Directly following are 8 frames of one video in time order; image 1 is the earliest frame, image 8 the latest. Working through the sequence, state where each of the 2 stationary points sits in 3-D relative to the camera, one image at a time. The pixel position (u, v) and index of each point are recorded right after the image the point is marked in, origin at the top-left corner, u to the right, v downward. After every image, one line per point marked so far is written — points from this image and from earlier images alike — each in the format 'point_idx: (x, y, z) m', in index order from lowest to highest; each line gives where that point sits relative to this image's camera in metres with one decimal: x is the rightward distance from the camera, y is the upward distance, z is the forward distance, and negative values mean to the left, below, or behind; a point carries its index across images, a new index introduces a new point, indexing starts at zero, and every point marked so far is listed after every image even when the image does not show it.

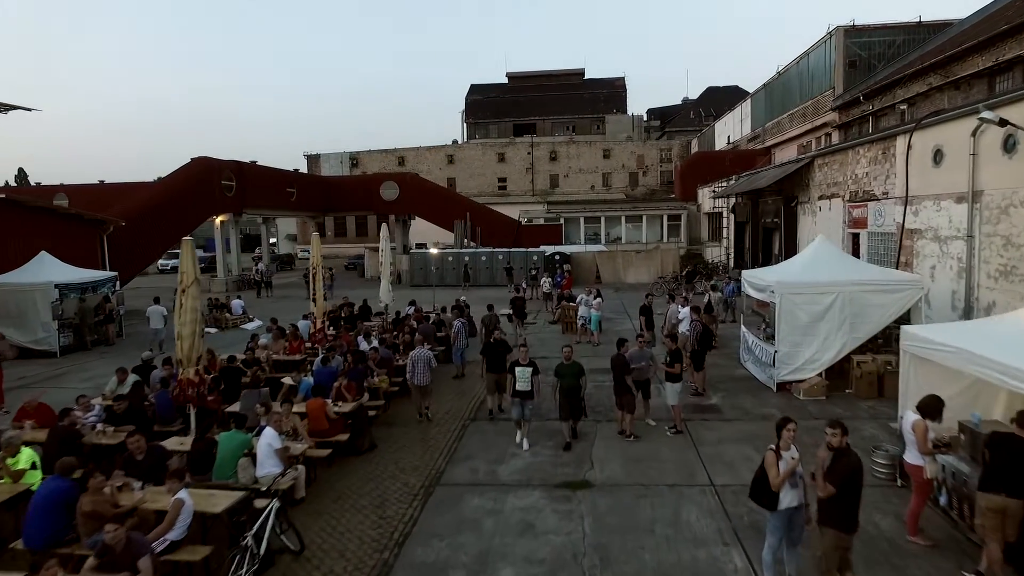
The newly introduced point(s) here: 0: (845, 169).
0: (+10.8, +3.9, +19.3) m
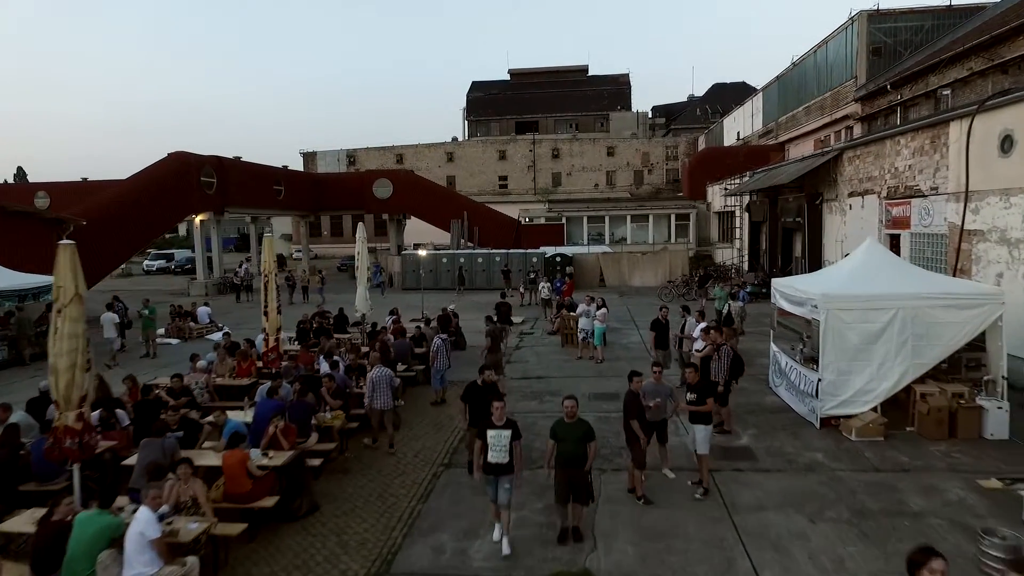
0: (+10.6, +3.6, +17.1) m
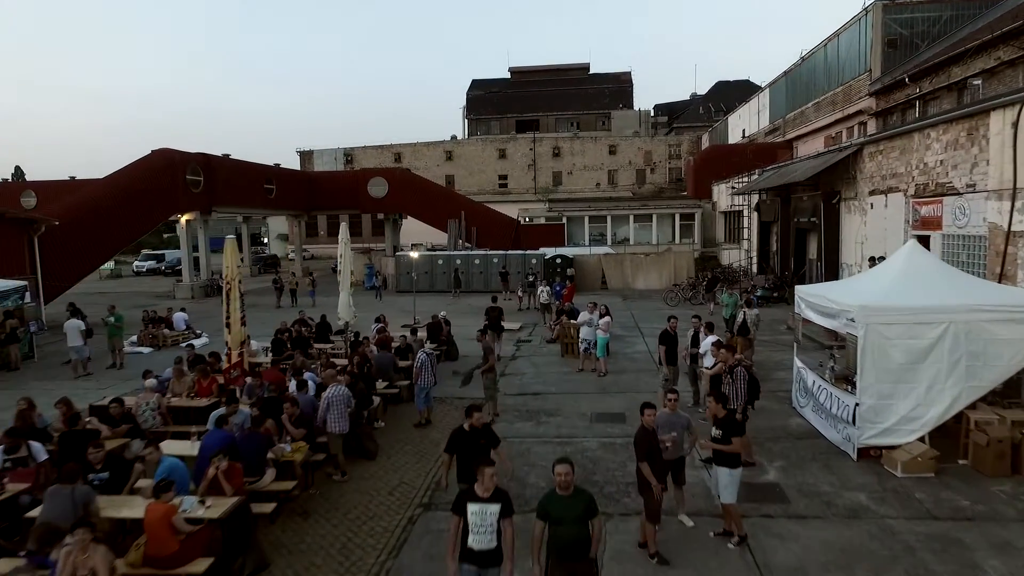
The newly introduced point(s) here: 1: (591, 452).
0: (+10.5, +3.5, +15.8) m
1: (+1.2, -2.6, +9.5) m
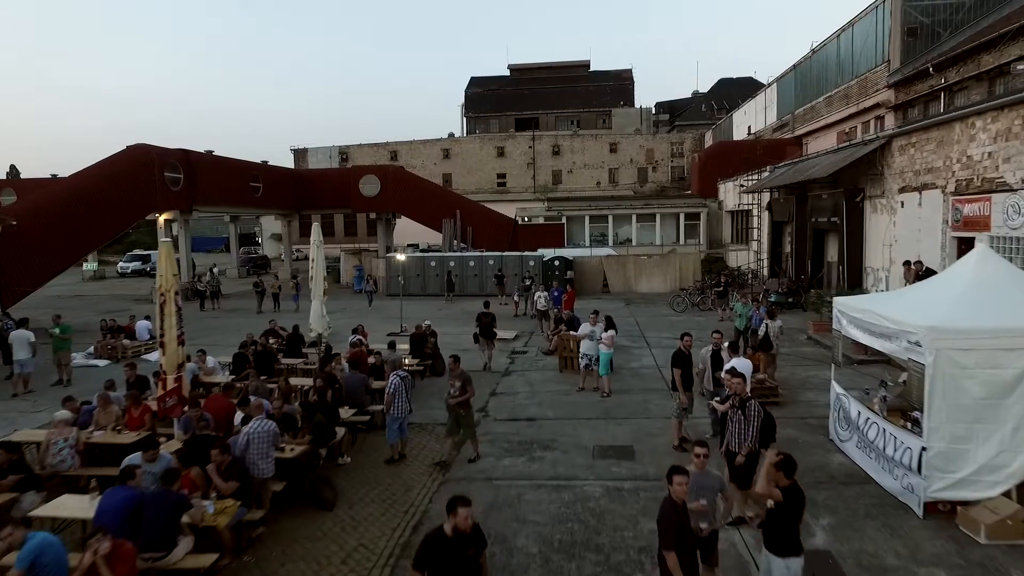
0: (+10.3, +3.3, +14.1) m
1: (+1.1, -2.8, +7.8) m
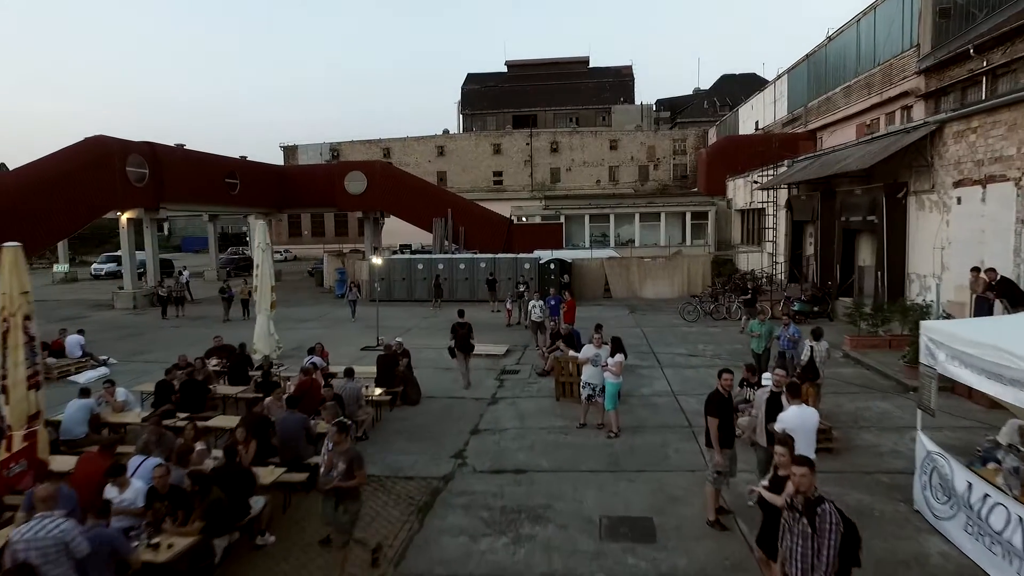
0: (+10.0, +3.0, +11.8) m
1: (+0.8, -3.0, +5.4) m
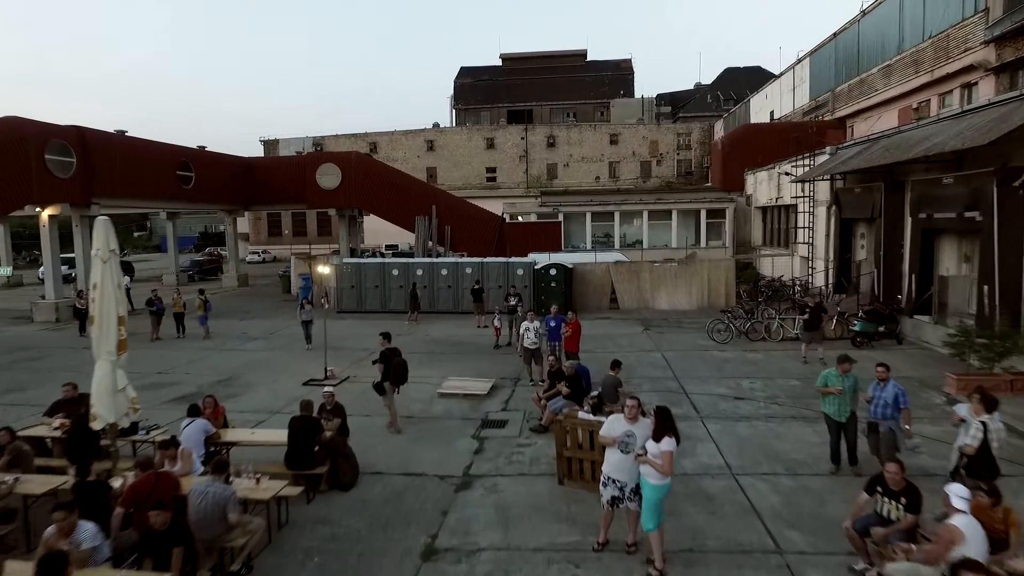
0: (+9.8, +2.6, +7.8) m
1: (+0.6, -3.4, +1.4) m
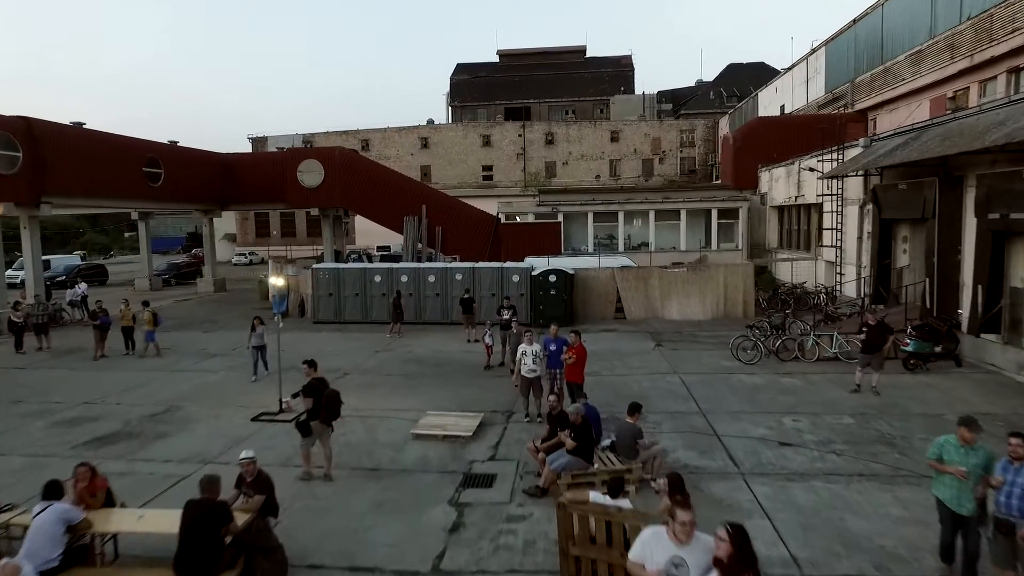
0: (+9.6, +2.3, +5.4) m
1: (+0.5, -3.7, -1.0) m
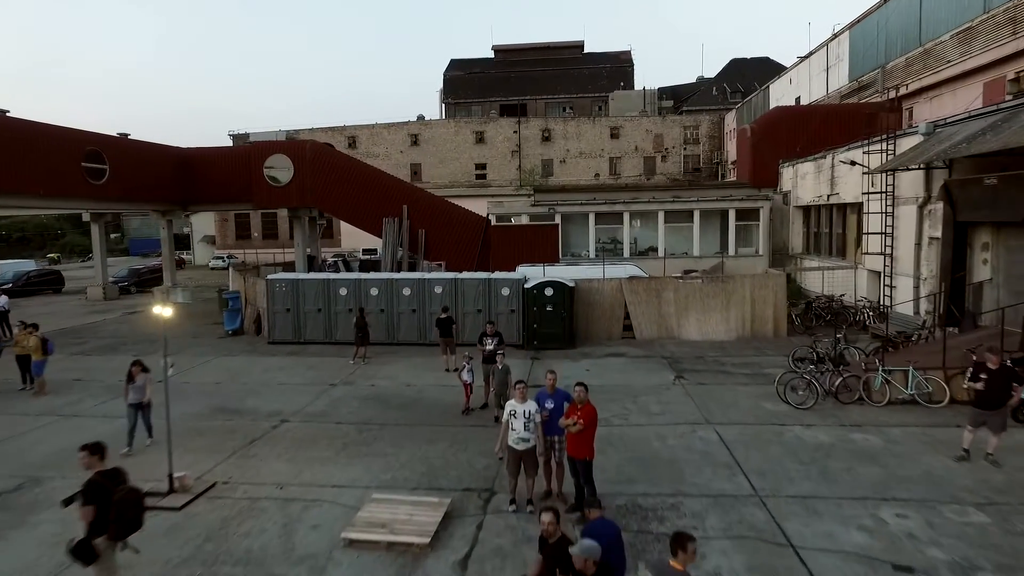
0: (+9.4, +1.9, +2.2) m
1: (+0.3, -4.2, -4.3) m
